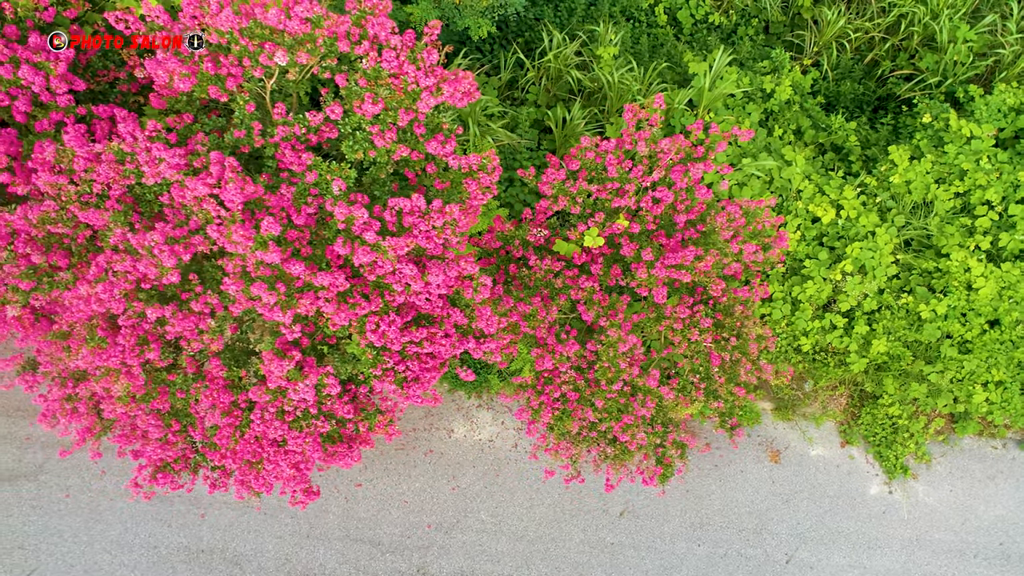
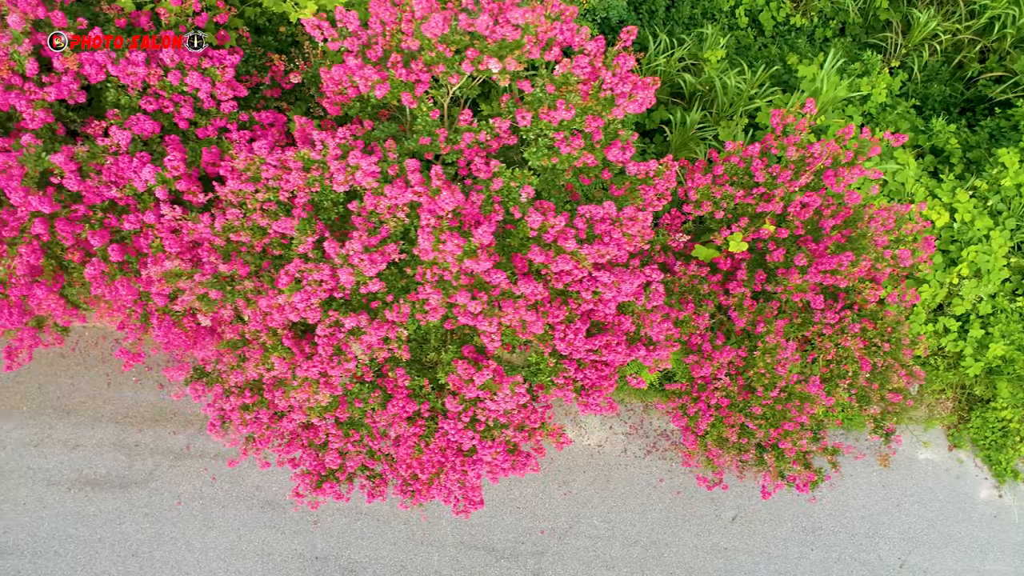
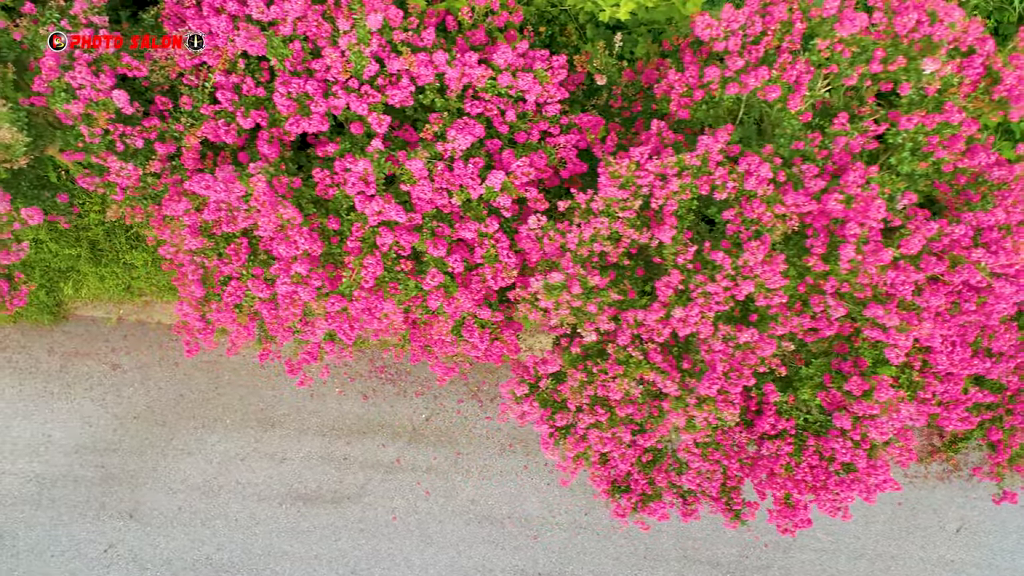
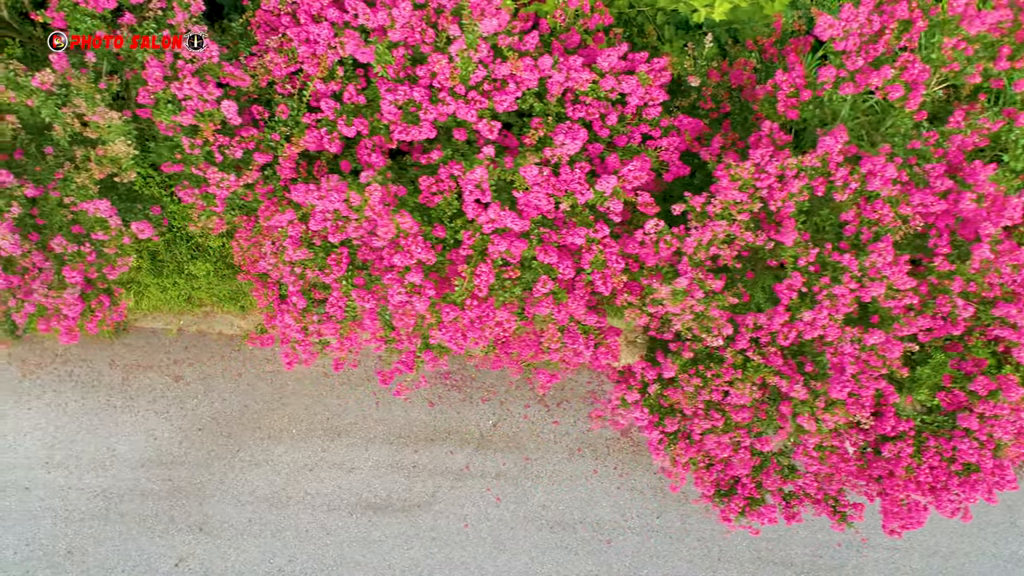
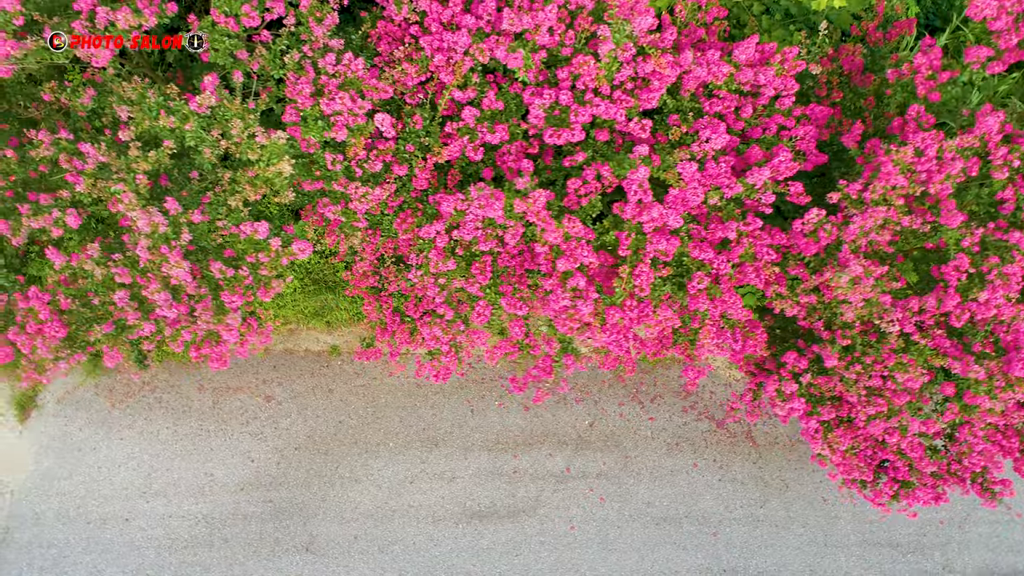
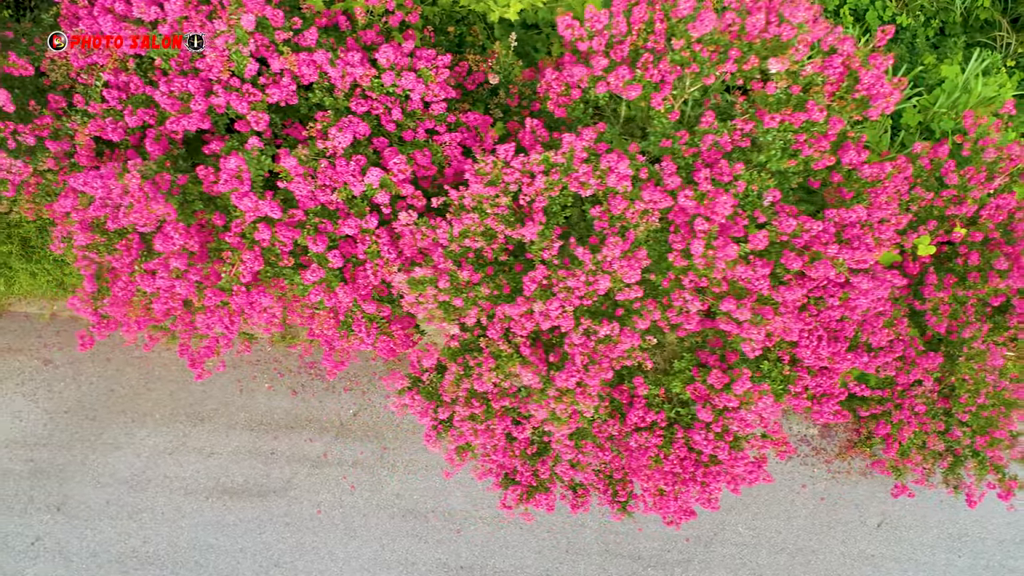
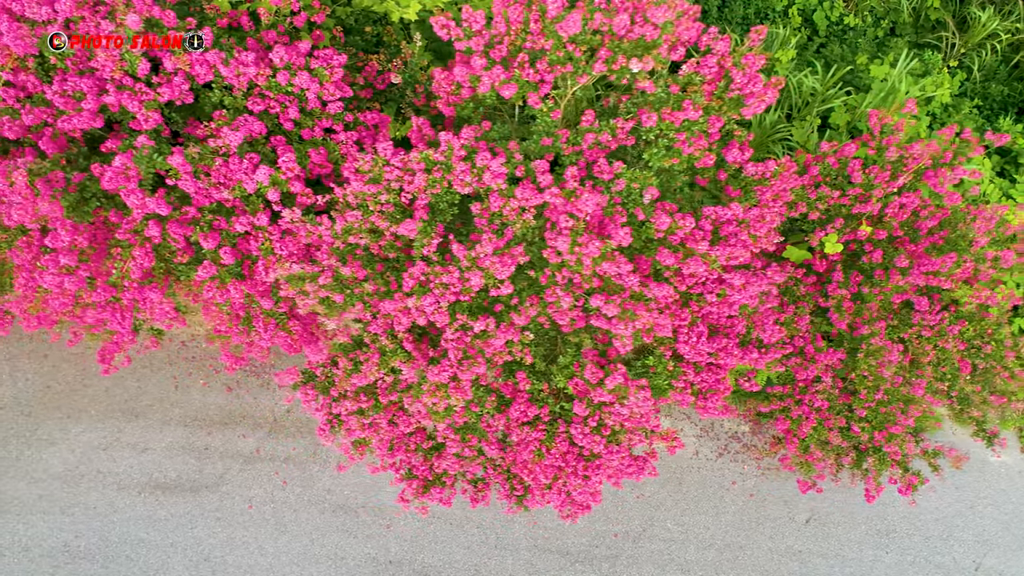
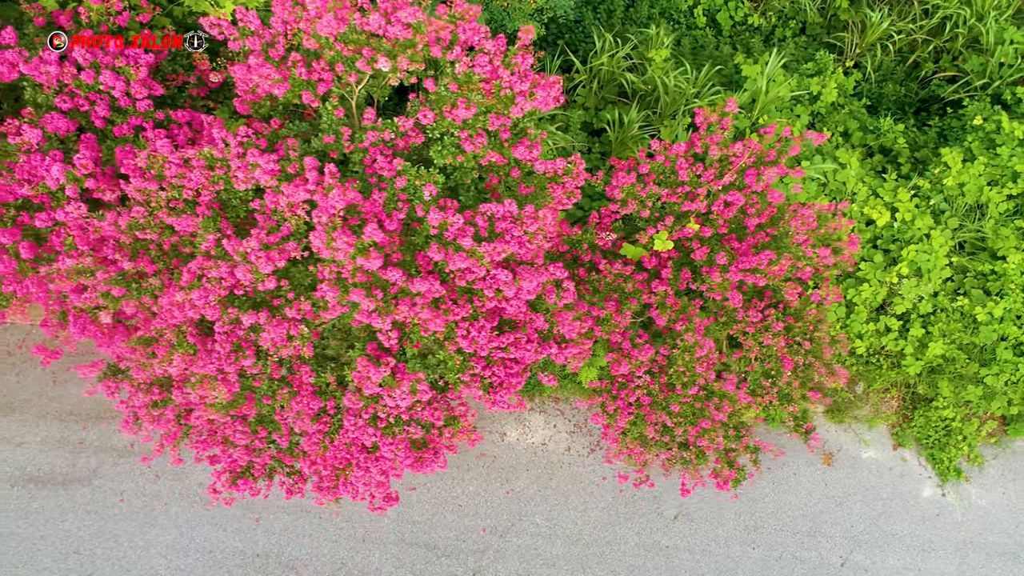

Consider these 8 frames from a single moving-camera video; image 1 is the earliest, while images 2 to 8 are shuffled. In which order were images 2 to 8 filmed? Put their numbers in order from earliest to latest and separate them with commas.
8, 2, 7, 6, 3, 4, 5
